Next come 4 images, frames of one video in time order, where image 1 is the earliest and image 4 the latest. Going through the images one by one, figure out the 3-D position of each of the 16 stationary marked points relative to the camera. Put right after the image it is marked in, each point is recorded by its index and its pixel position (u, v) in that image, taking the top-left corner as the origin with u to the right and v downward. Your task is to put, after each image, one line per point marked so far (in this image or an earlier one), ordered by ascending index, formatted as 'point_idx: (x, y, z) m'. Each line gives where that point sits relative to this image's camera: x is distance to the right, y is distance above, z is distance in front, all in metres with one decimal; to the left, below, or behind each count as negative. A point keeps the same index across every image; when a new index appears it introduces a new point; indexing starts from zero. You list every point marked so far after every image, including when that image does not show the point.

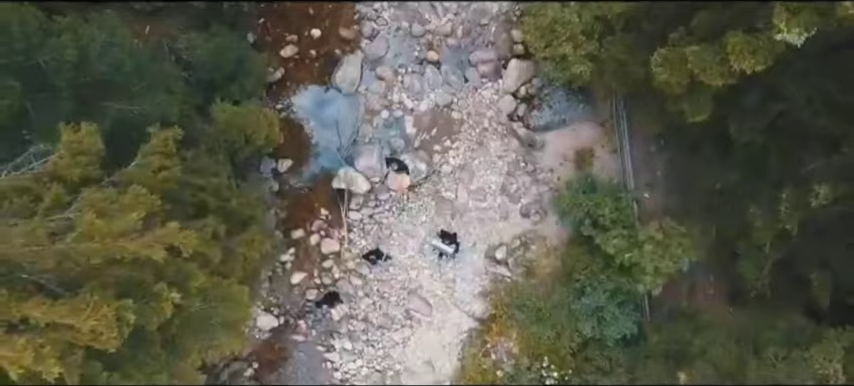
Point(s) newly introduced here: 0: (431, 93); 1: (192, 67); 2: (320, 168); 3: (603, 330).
0: (+0.1, +1.2, +9.8) m
1: (-2.4, +1.4, +8.5) m
2: (-1.3, +0.3, +9.9) m
3: (+2.0, -1.5, +9.3) m
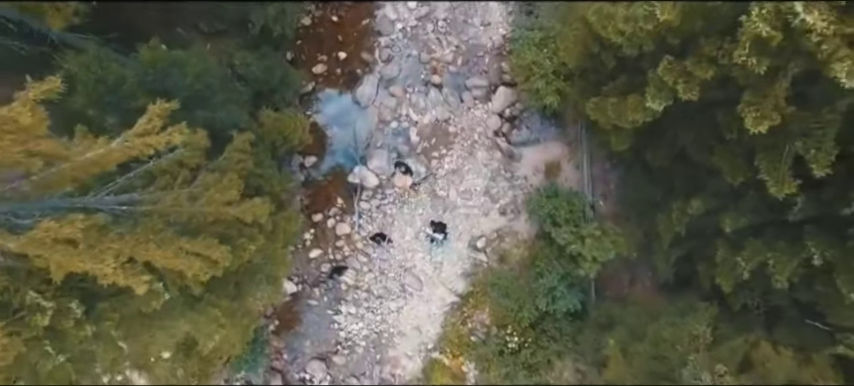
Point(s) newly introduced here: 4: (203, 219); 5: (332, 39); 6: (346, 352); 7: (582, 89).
0: (+0.1, +1.2, +12.8) m
1: (-2.4, +1.6, +11.5) m
2: (-1.4, +0.4, +12.9) m
3: (+1.8, -1.6, +12.3) m
4: (-2.1, -0.2, +8.2) m
5: (-1.4, +2.3, +12.9) m
6: (-1.2, -2.4, +12.8) m
7: (+1.9, +1.3, +10.4) m
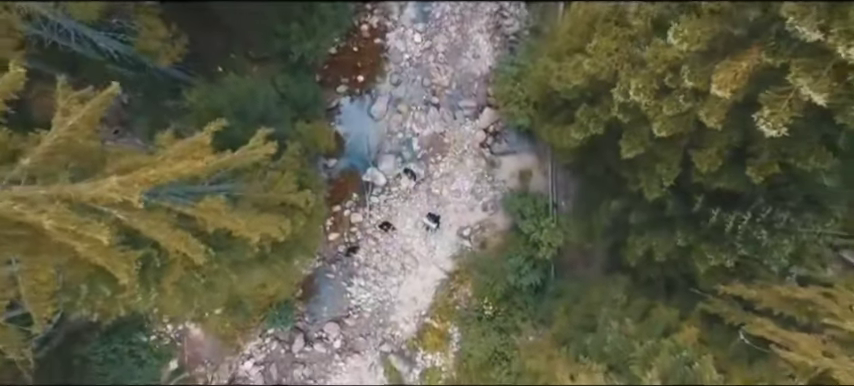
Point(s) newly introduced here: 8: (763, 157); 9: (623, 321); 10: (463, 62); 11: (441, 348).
0: (+0.1, +1.3, +16.8) m
1: (-2.4, +1.7, +15.5) m
2: (-1.4, +0.5, +16.9) m
3: (+1.7, -1.6, +16.2) m
4: (-2.2, -0.1, +12.2) m
5: (-1.4, +2.4, +16.9) m
6: (-1.4, -2.4, +16.8) m
7: (+1.9, +1.3, +14.4) m
8: (+4.0, +0.4, +10.4) m
9: (+2.9, -1.9, +13.2) m
10: (+0.7, +2.5, +16.7) m
11: (+0.3, -3.0, +16.5) m
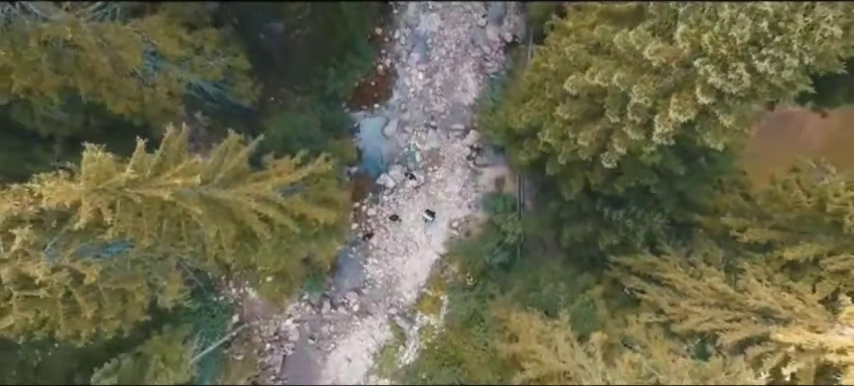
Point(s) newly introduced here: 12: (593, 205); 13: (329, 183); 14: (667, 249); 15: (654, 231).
0: (+0.1, +1.3, +23.0) m
1: (-2.4, +1.7, +21.7) m
2: (-1.5, +0.5, +23.1) m
3: (+1.6, -1.6, +22.5) m
4: (-2.2, -0.1, +18.4) m
5: (-1.4, +2.4, +23.1) m
6: (-1.4, -2.4, +23.0) m
7: (+1.9, +1.2, +20.6) m
8: (+3.9, +0.3, +16.6) m
9: (+2.9, -2.0, +19.4) m
10: (+0.7, +2.5, +22.9) m
11: (+0.2, -3.0, +22.7) m
12: (+3.5, -0.3, +18.1) m
13: (-2.1, +0.2, +18.8) m
14: (+4.7, -1.1, +17.0) m
15: (+4.6, -0.7, +17.2) m
